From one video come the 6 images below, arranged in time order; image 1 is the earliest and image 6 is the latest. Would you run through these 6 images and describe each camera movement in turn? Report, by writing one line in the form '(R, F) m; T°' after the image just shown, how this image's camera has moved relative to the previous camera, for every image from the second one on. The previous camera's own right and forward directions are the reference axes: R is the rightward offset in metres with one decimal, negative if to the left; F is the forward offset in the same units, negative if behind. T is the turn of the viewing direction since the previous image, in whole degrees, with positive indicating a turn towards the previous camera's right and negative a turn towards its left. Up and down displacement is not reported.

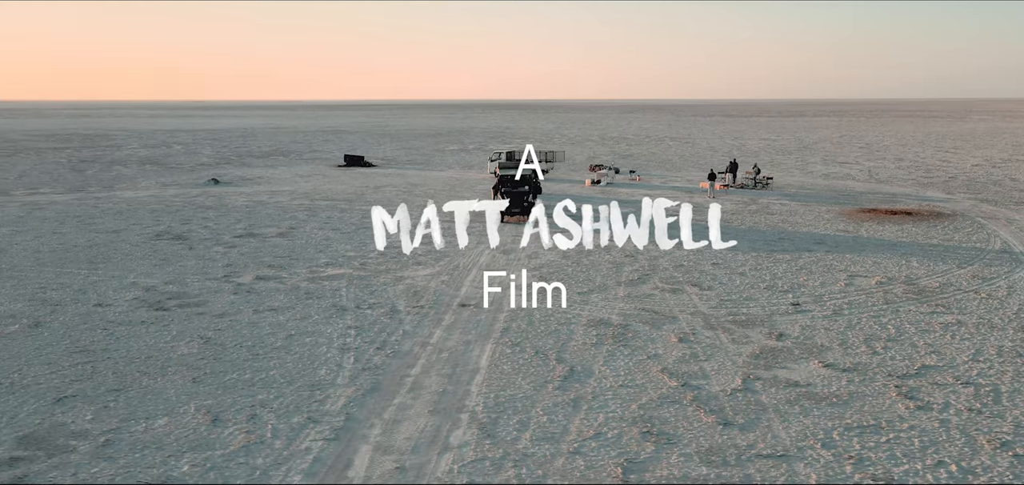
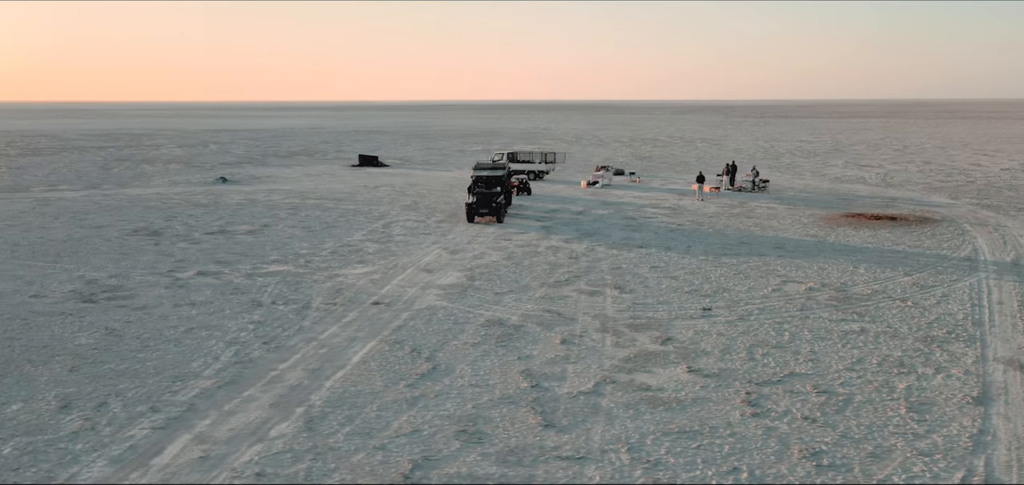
(+3.2, -0.1) m; -4°
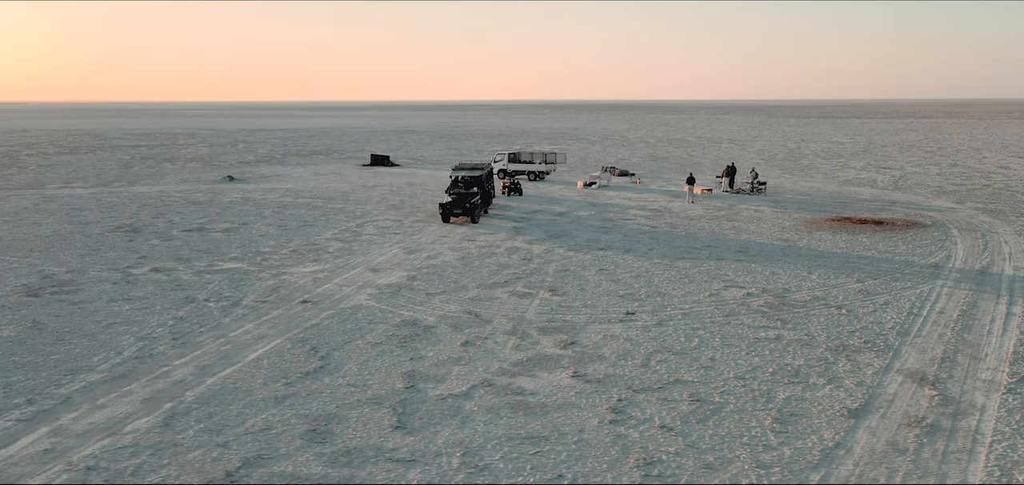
(+2.7, +0.1) m; -4°
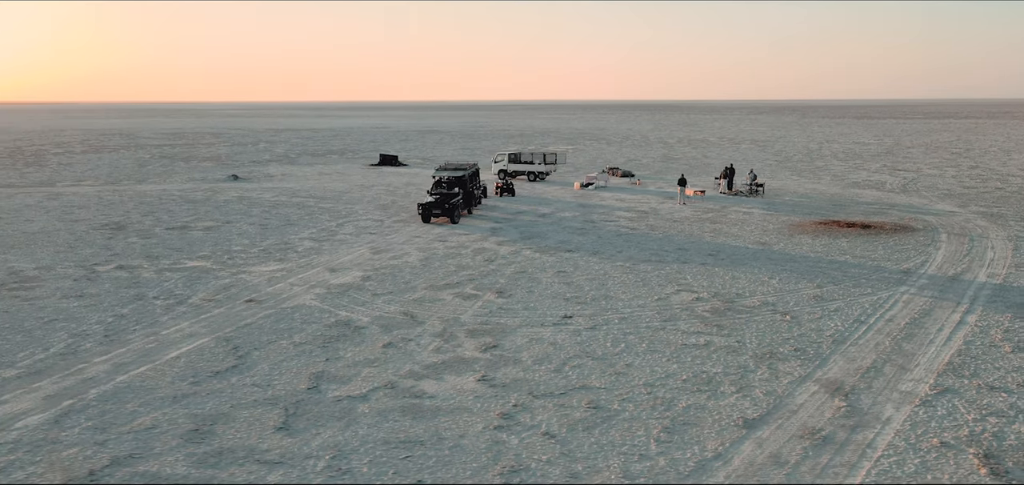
(+2.1, +0.2) m; -3°
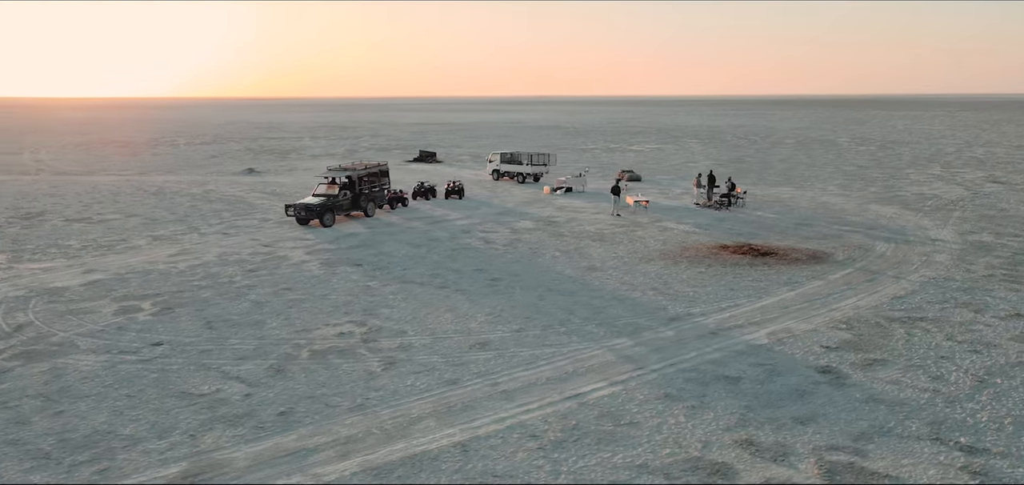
(+10.9, +4.0) m; -15°
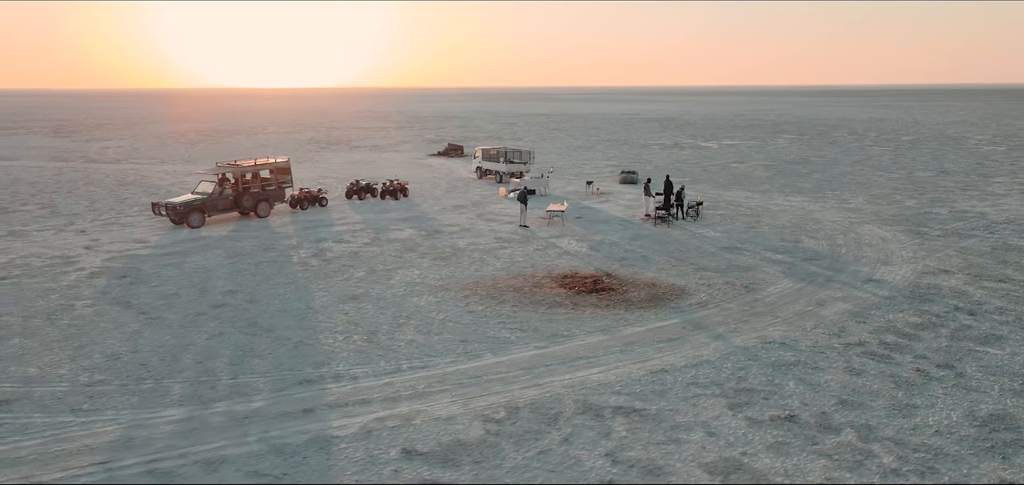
(+8.8, +4.8) m; -12°
